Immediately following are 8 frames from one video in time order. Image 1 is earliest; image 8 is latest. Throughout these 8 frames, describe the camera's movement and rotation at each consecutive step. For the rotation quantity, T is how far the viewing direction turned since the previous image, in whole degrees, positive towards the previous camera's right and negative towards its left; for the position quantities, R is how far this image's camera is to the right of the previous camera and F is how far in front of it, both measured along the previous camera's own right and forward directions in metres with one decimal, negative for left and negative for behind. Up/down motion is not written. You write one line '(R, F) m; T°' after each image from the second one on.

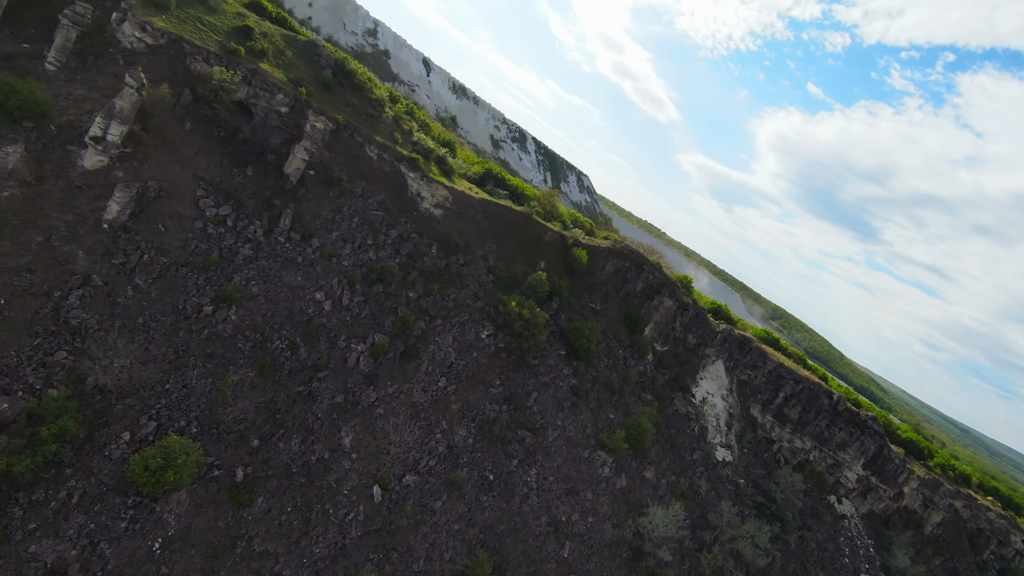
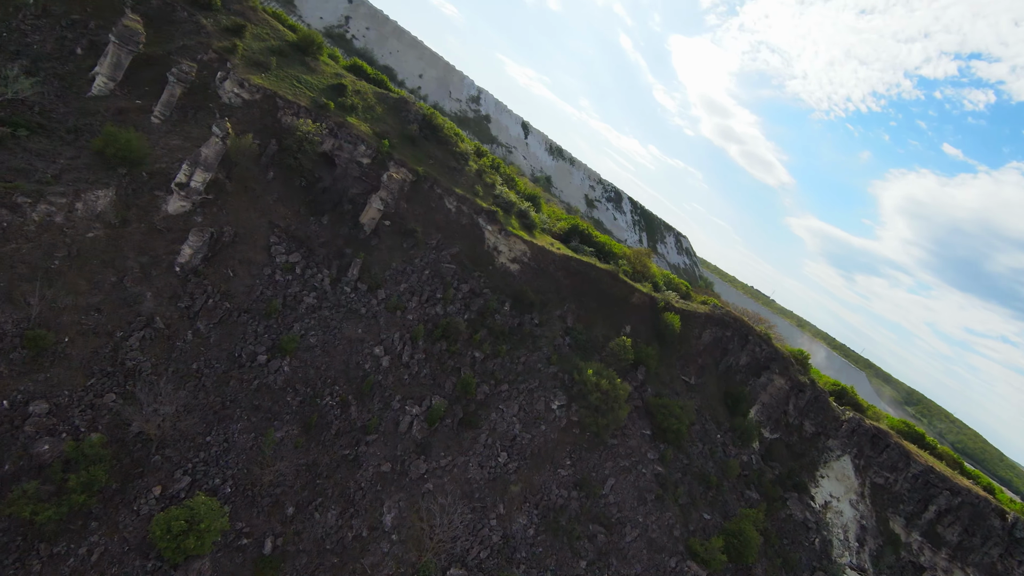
(+0.6, +2.3) m; -11°
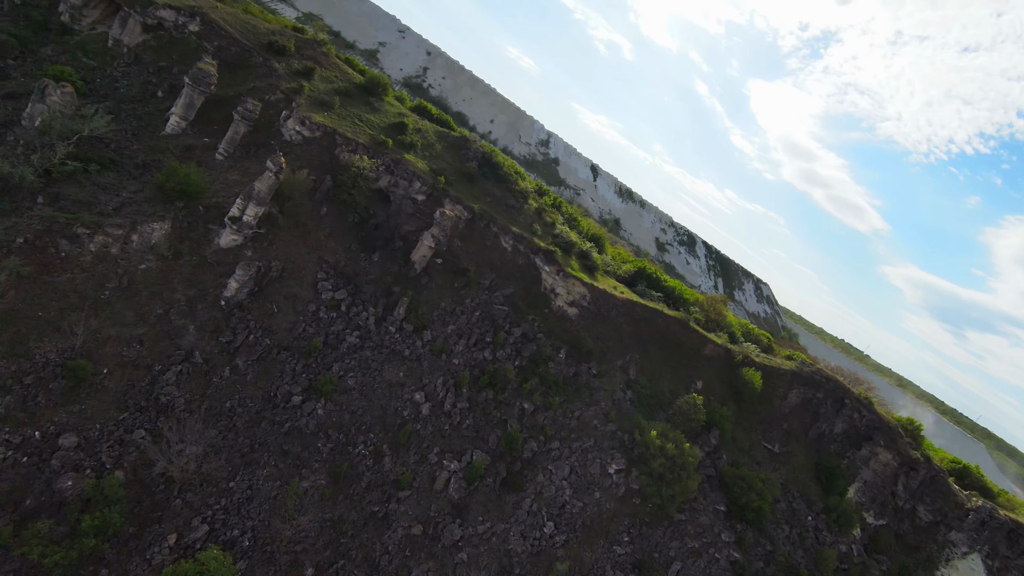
(+0.5, +1.6) m; -8°
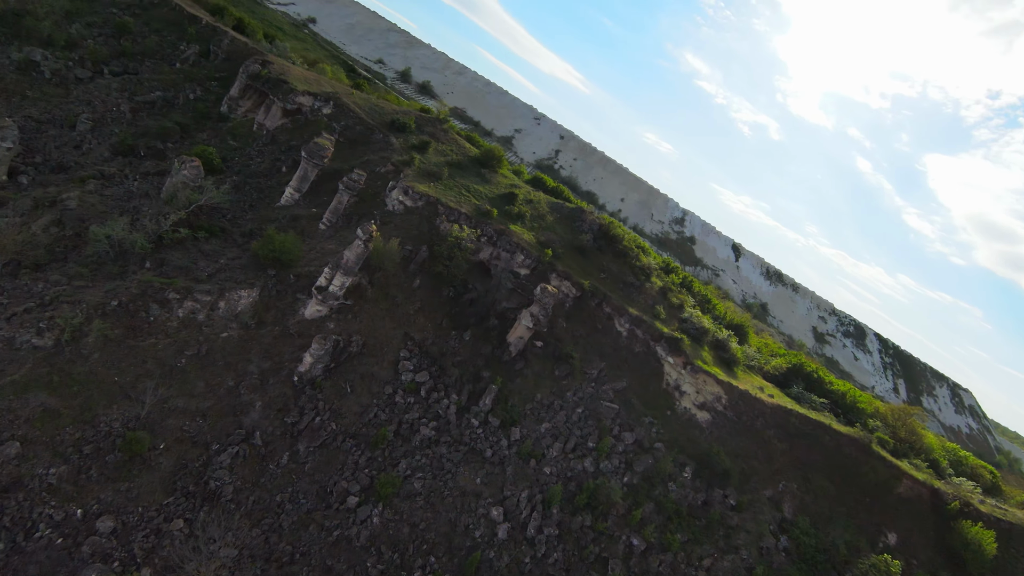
(+0.6, +3.1) m; -15°
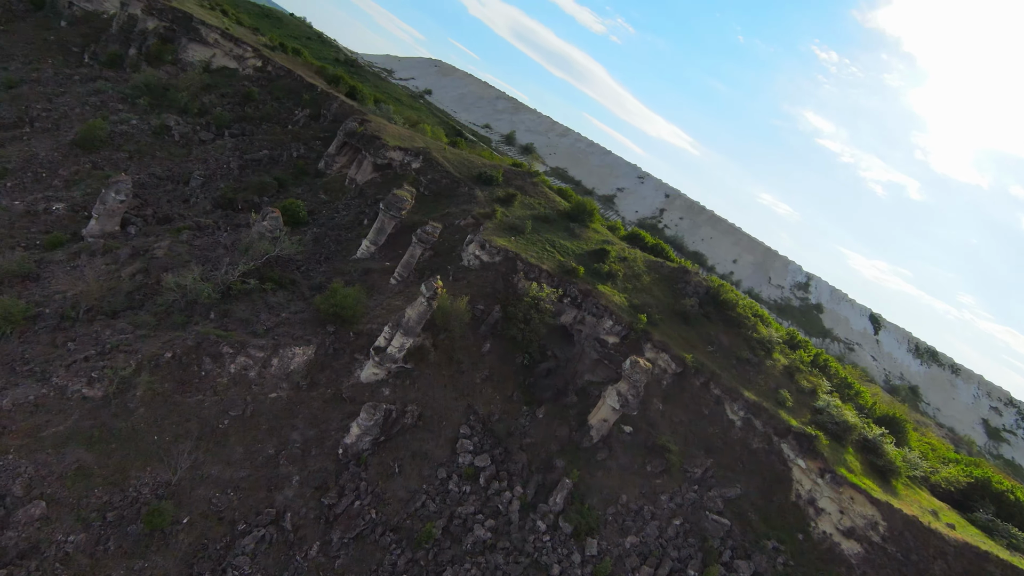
(+0.5, +2.5) m; -11°
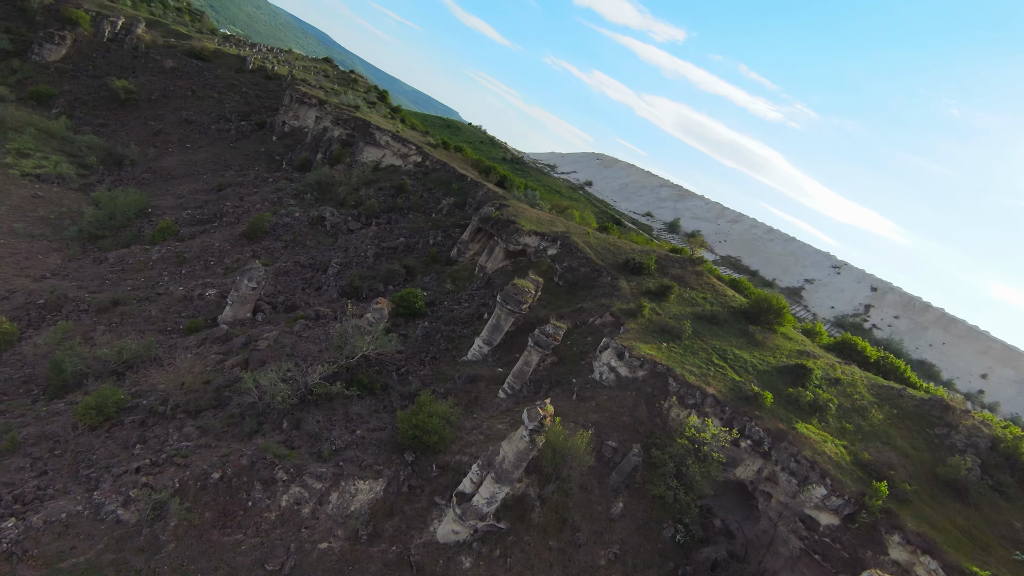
(+0.3, +4.2) m; -18°
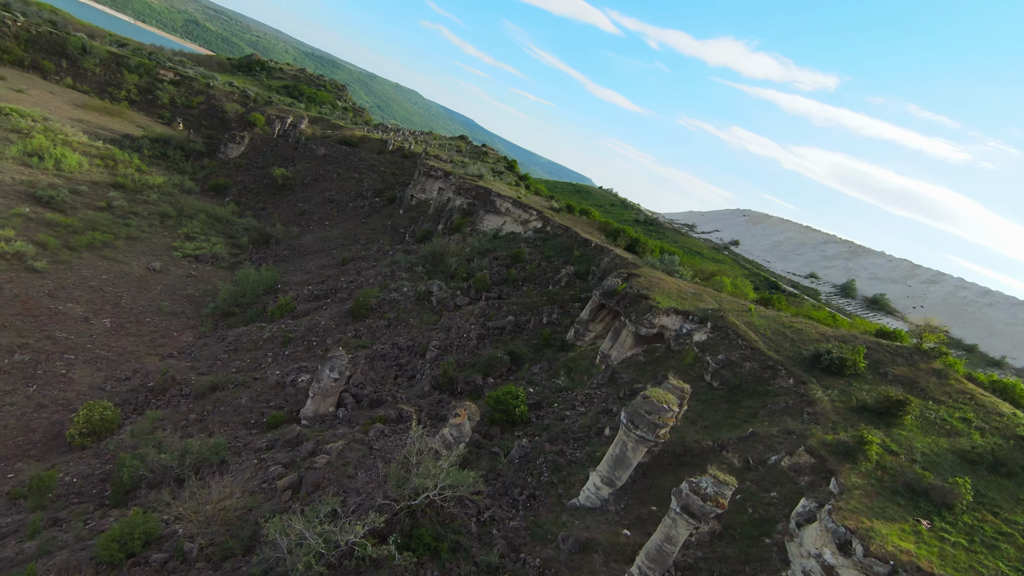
(+0.1, +4.3) m; -15°
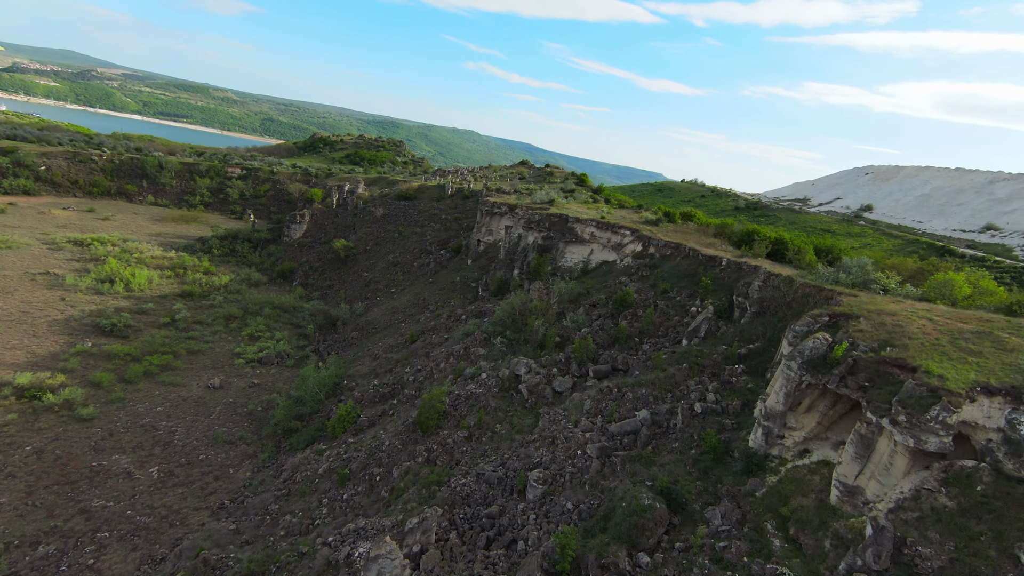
(-0.5, +6.7) m; -10°
